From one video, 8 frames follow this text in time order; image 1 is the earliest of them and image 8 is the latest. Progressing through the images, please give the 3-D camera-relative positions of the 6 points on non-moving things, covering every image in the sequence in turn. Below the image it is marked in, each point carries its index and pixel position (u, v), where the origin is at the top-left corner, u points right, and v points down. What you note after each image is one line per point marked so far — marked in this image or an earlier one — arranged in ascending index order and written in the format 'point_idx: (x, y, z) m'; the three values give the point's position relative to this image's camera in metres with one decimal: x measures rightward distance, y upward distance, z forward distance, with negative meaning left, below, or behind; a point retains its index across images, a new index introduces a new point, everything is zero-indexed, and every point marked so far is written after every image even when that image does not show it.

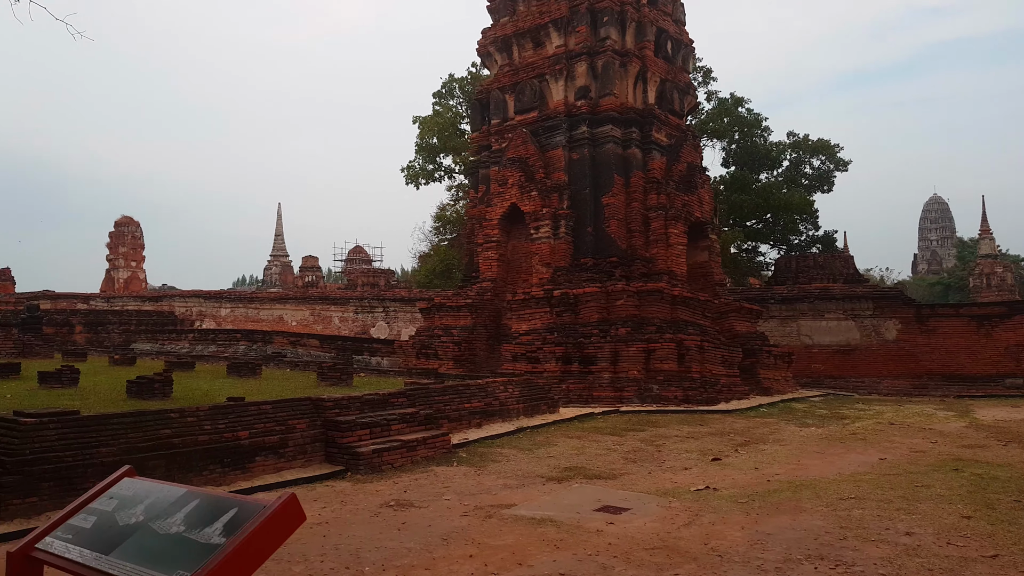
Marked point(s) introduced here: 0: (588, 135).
0: (+1.4, +2.9, +15.2) m
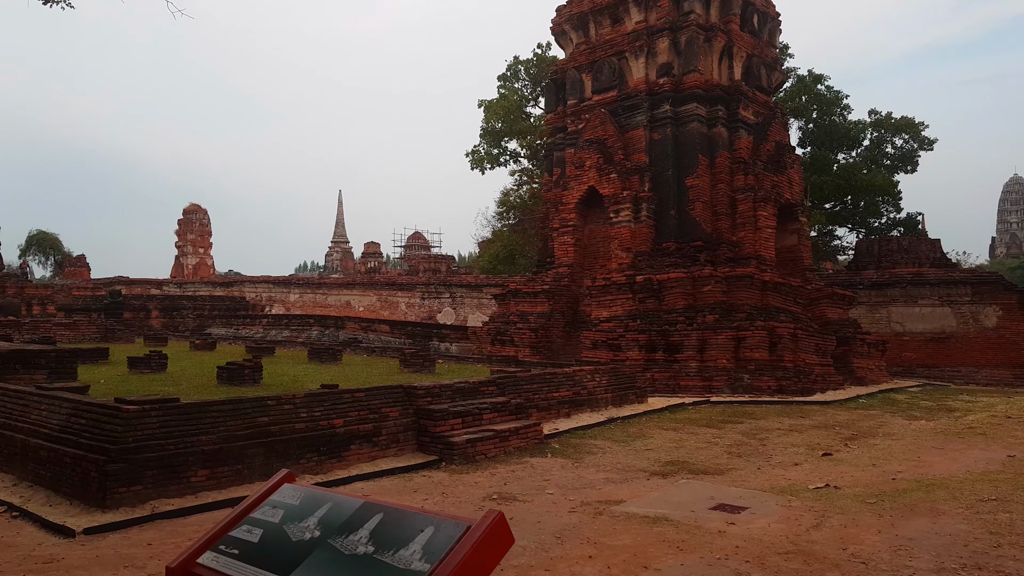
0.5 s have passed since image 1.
0: (+2.9, +3.2, +14.7) m
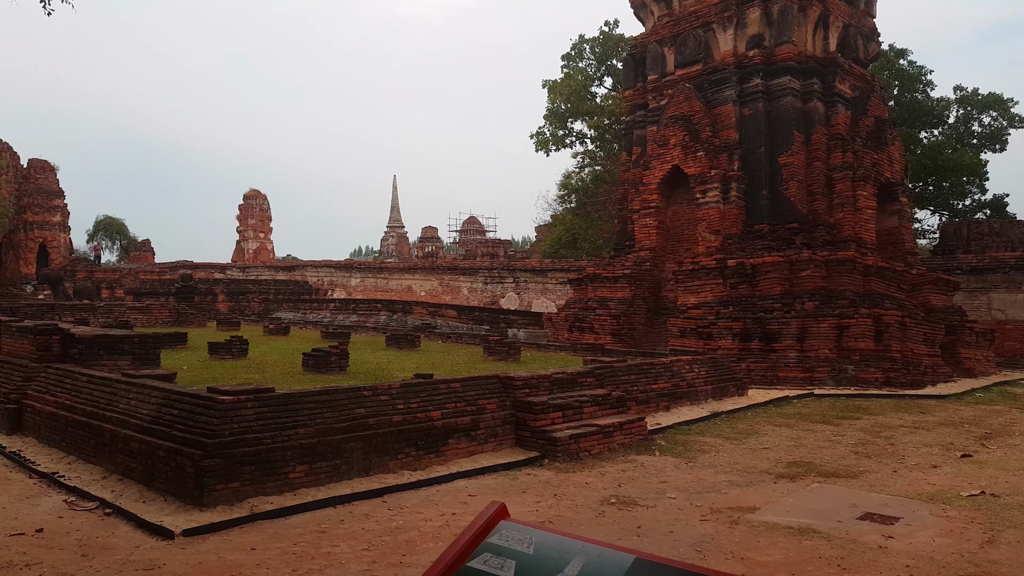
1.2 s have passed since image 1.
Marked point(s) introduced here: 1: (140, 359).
0: (+4.3, +3.4, +13.8) m
1: (-4.1, -0.8, +8.8) m
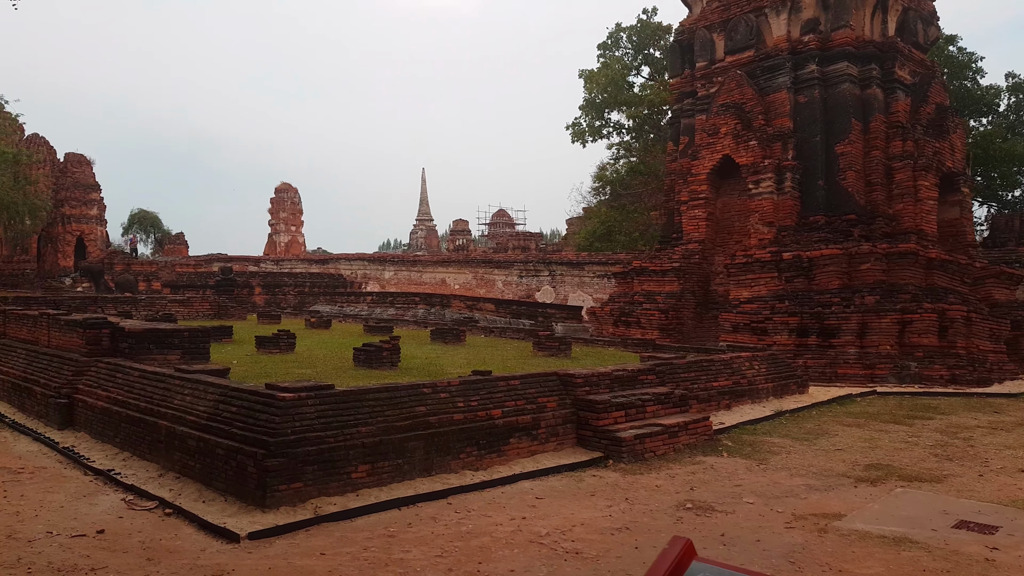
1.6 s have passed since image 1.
0: (+5.1, +3.5, +13.3) m
1: (-3.5, -0.7, +8.7) m
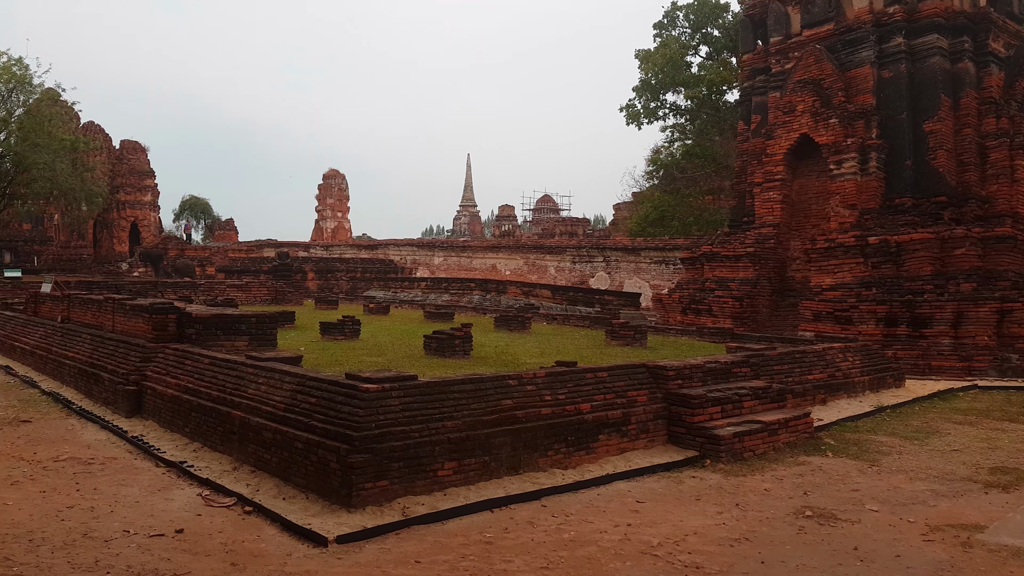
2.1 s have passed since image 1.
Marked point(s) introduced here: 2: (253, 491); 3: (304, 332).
0: (+6.1, +3.8, +12.5) m
1: (-2.7, -0.5, +8.4) m
2: (-1.8, -1.4, +5.5) m
3: (-2.6, -0.6, +10.1) m
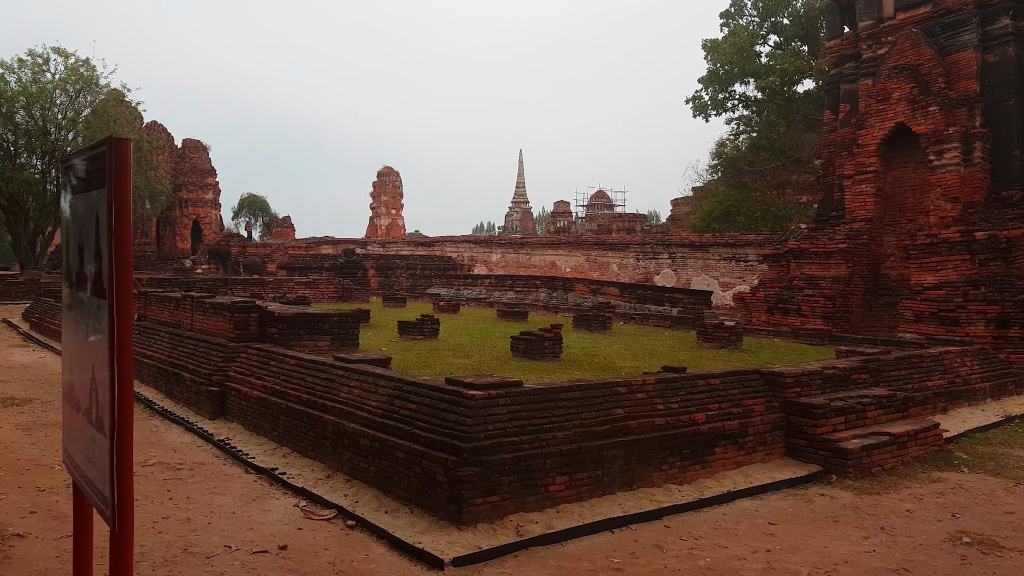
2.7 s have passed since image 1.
0: (+7.3, +3.8, +11.7) m
1: (-1.7, -0.5, +8.1) m
2: (-1.0, -1.4, +5.2) m
3: (-1.6, -0.5, +9.8) m
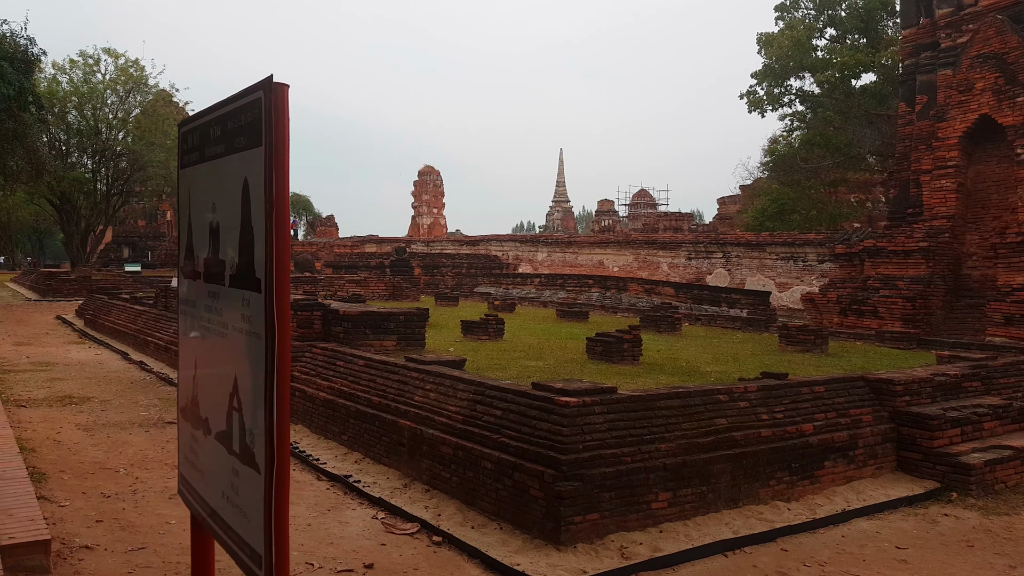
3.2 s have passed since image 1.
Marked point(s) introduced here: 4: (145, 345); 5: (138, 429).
0: (+8.2, +3.7, +10.9) m
1: (-1.0, -0.5, +7.8) m
2: (-0.5, -1.4, +4.8) m
3: (-0.8, -0.5, +9.5) m
4: (-5.2, -0.8, +11.4) m
5: (-3.3, -1.2, +7.0) m
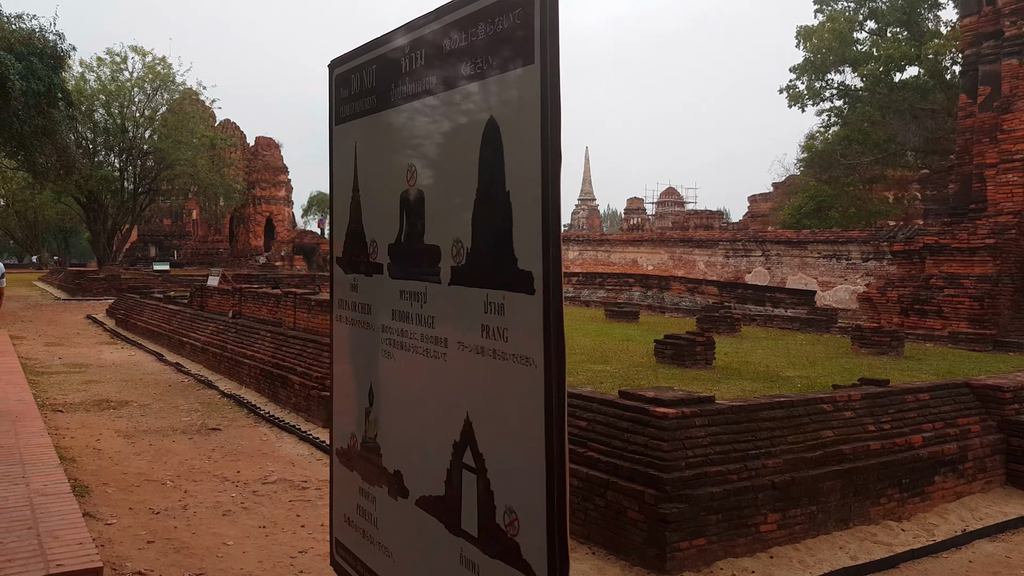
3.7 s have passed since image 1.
0: (+8.8, +3.8, +10.3) m
1: (-0.5, -0.5, +7.4) m
2: (0.0, -1.4, +4.4) m
3: (-0.2, -0.5, +9.0) m
4: (-4.6, -0.8, +11.1) m
5: (-2.7, -1.2, +6.7) m
